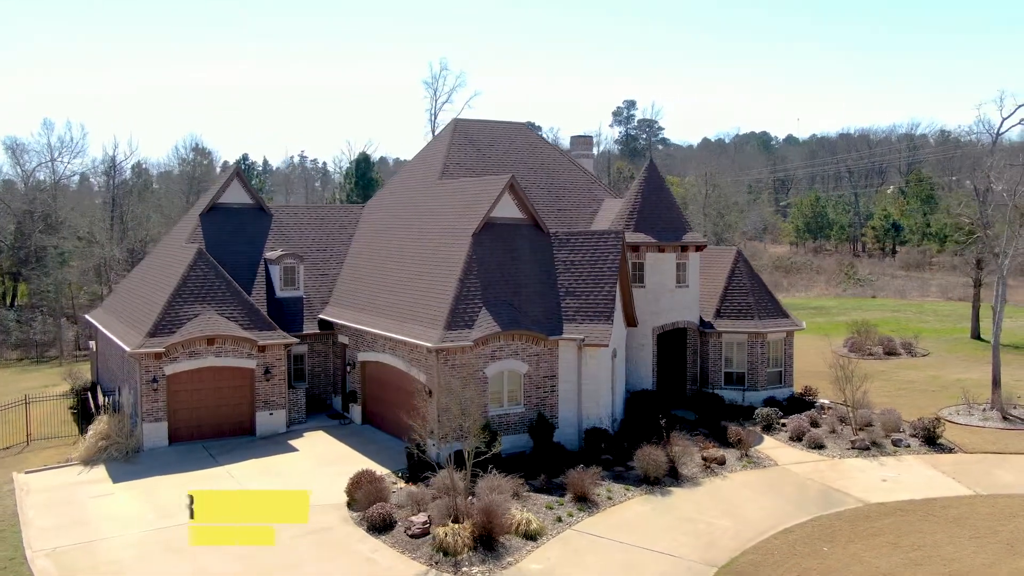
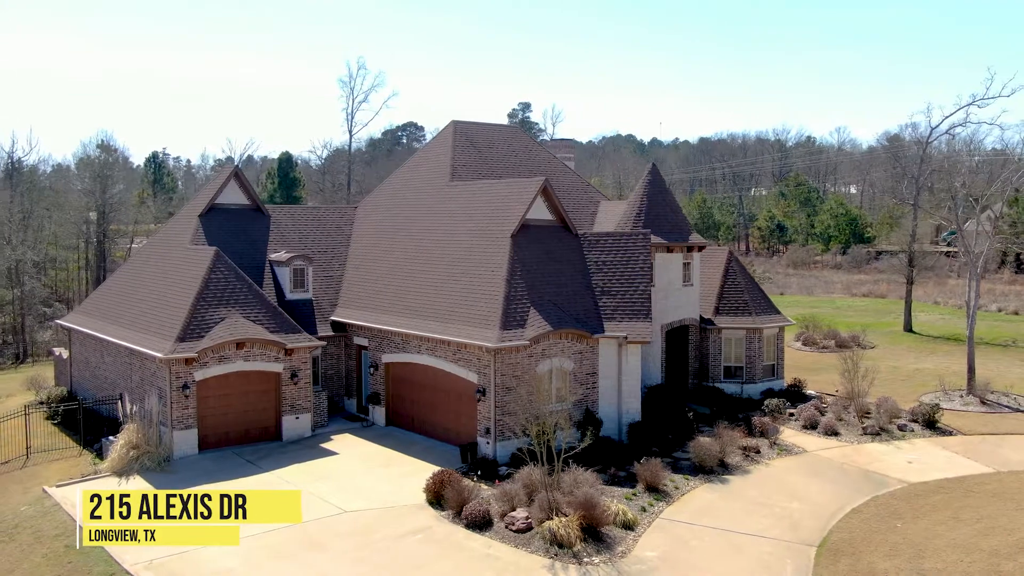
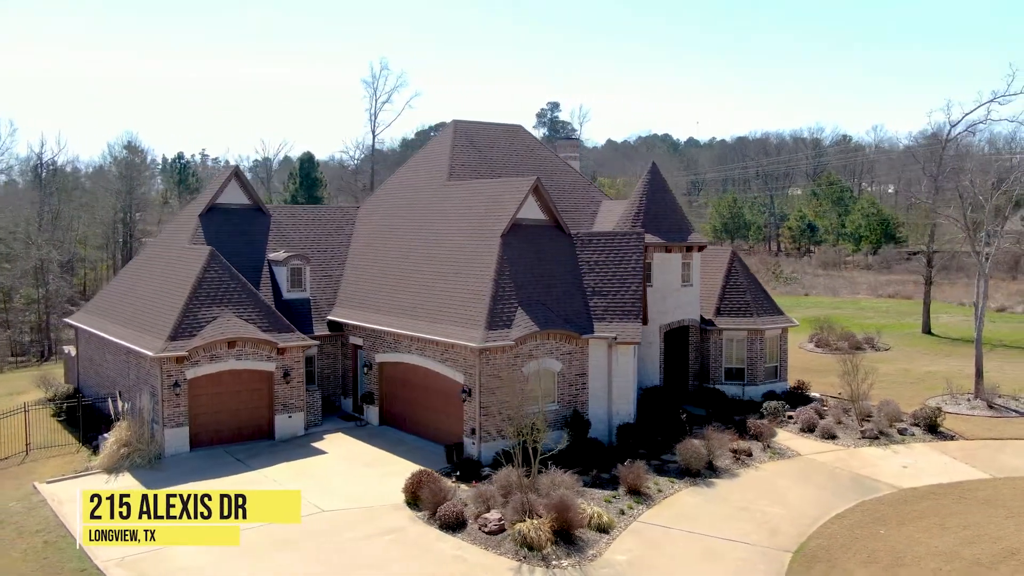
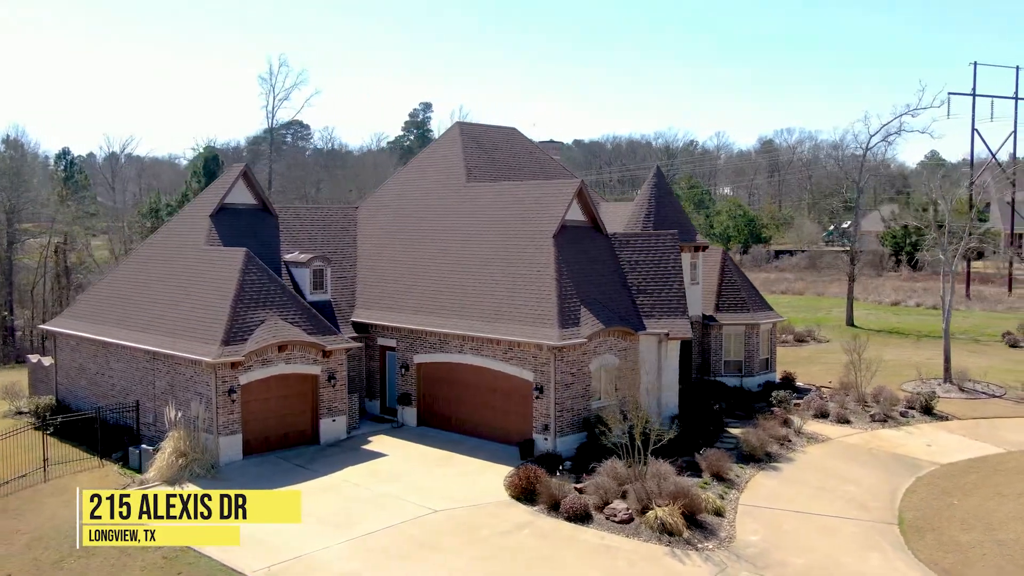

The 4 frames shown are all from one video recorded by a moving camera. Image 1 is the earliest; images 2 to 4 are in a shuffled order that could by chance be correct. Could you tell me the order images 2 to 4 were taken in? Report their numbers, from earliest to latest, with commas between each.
3, 2, 4
